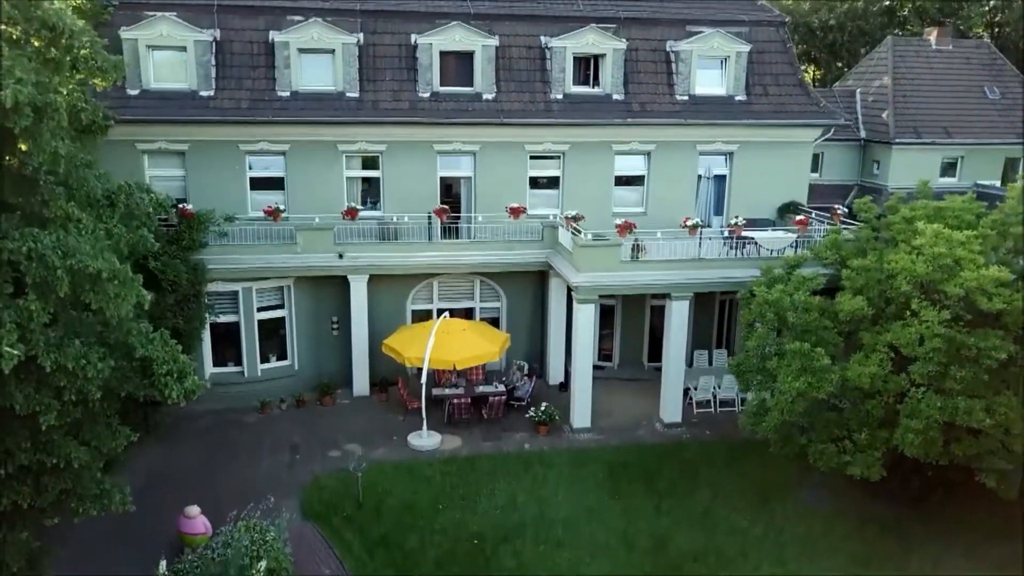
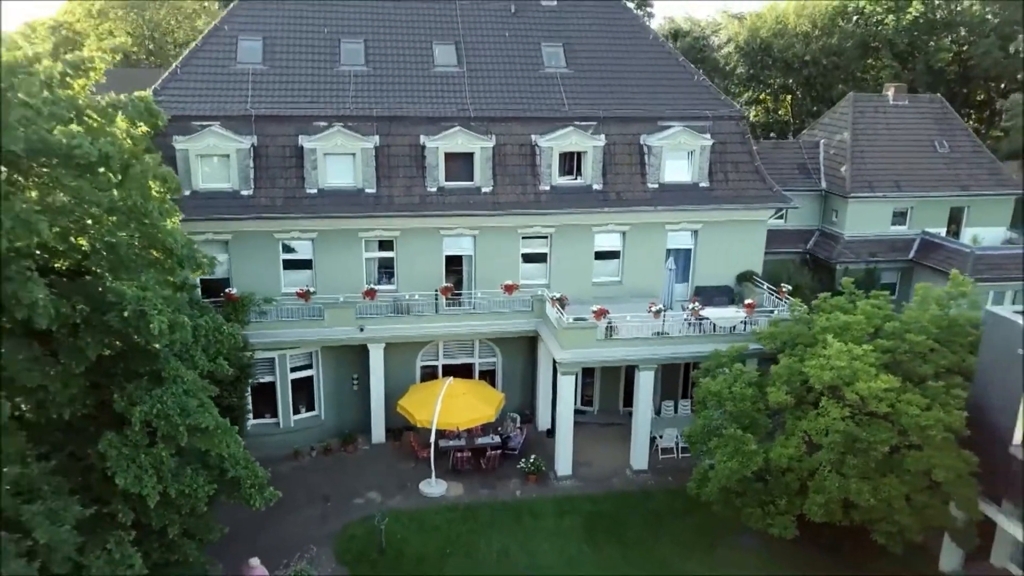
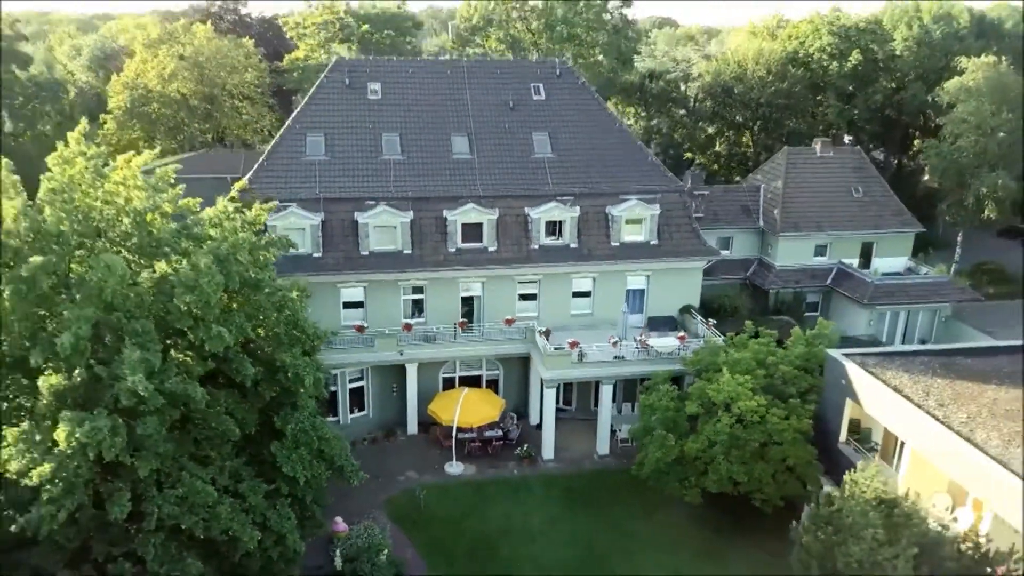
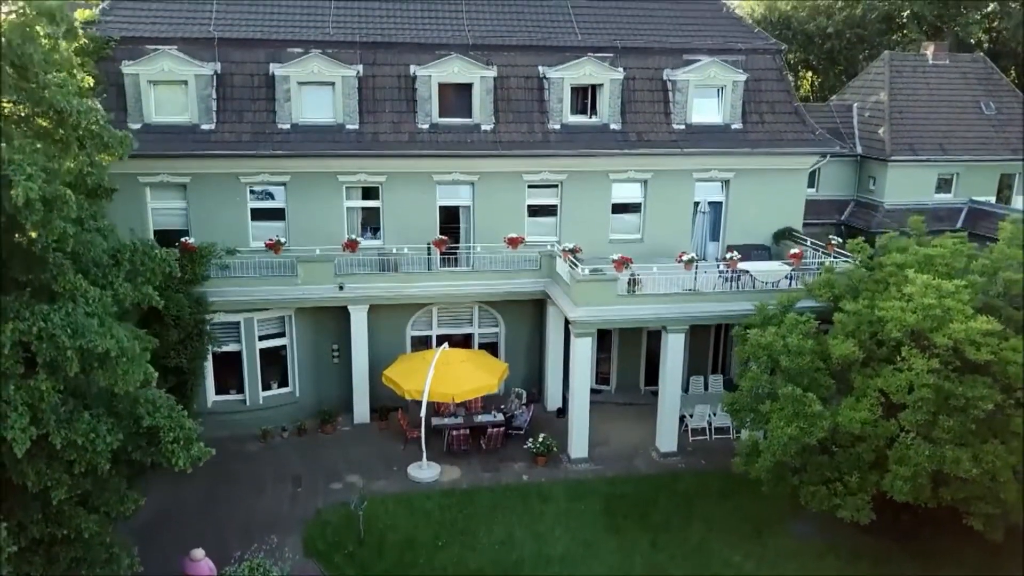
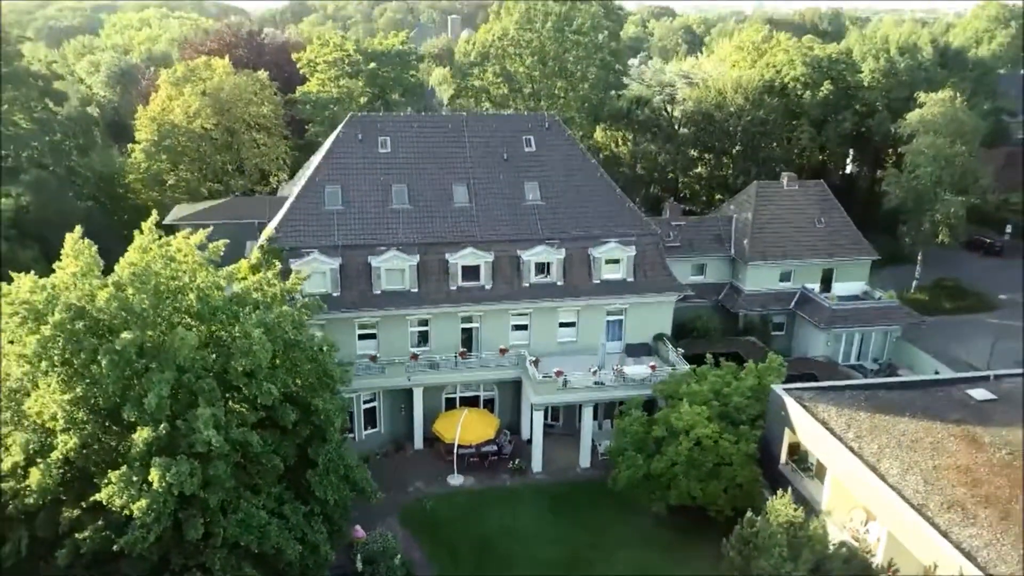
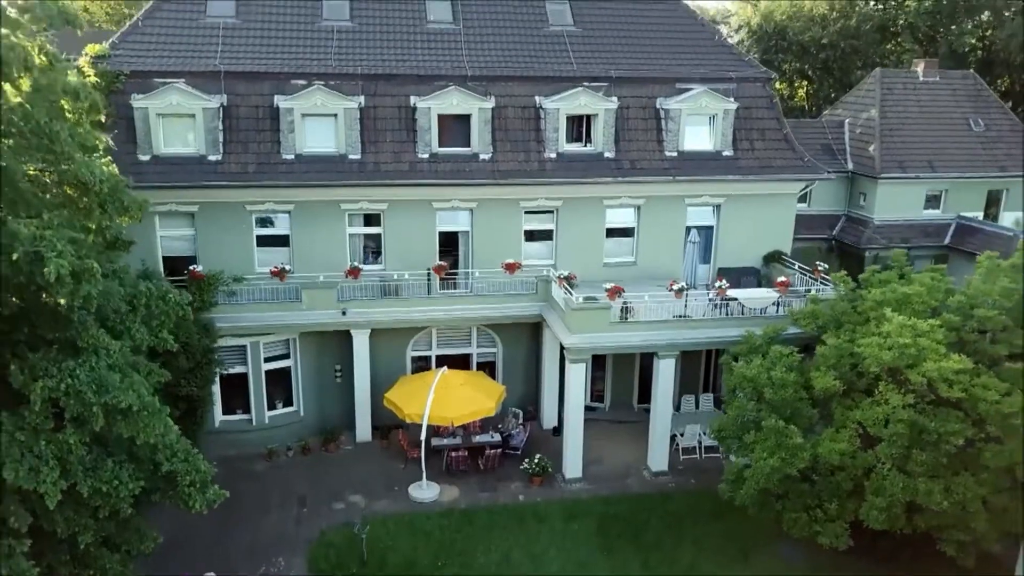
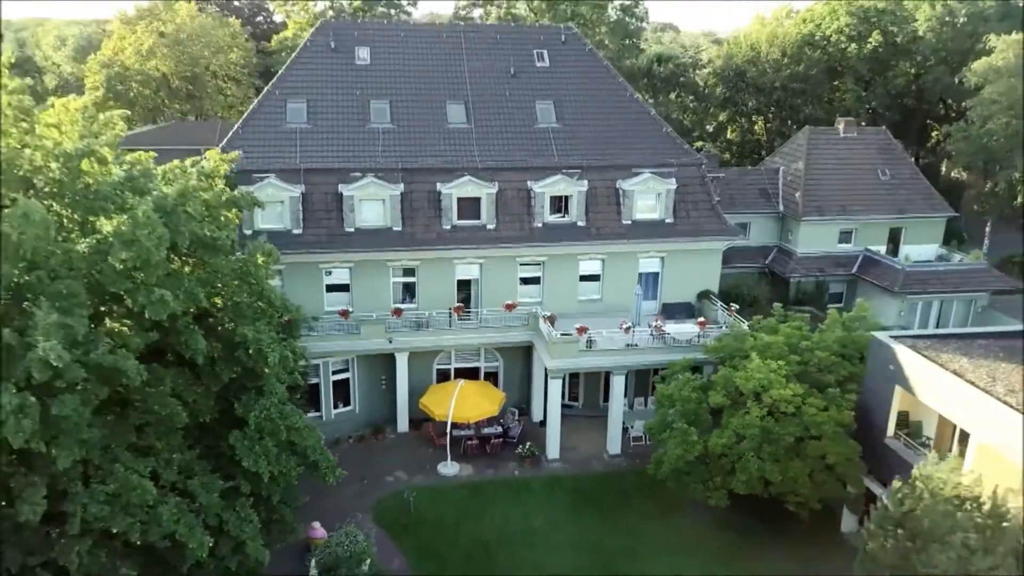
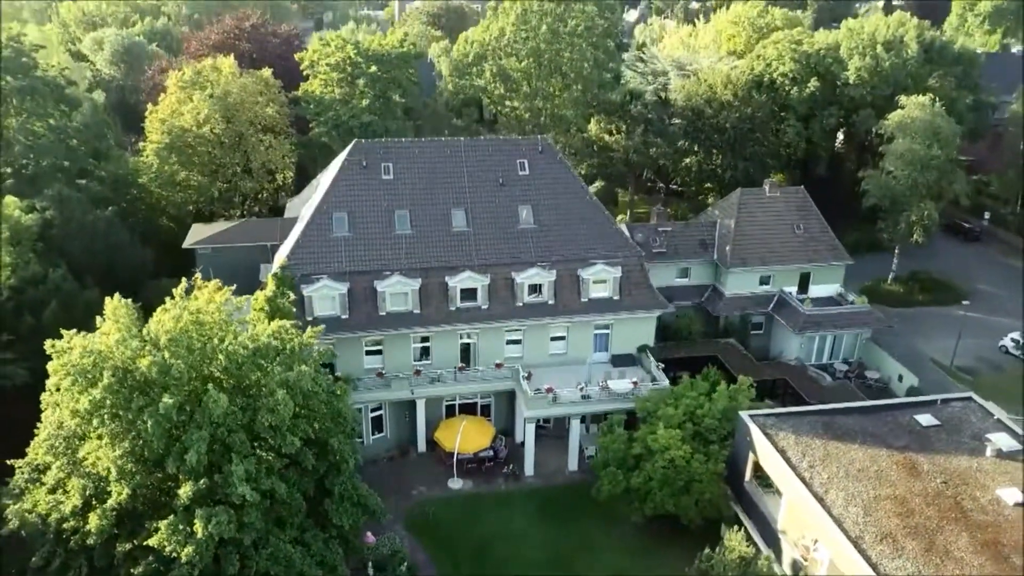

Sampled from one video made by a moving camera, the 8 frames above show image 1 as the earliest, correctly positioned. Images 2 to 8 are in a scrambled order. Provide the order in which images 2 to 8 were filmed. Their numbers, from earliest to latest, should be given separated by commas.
4, 6, 2, 7, 3, 5, 8
